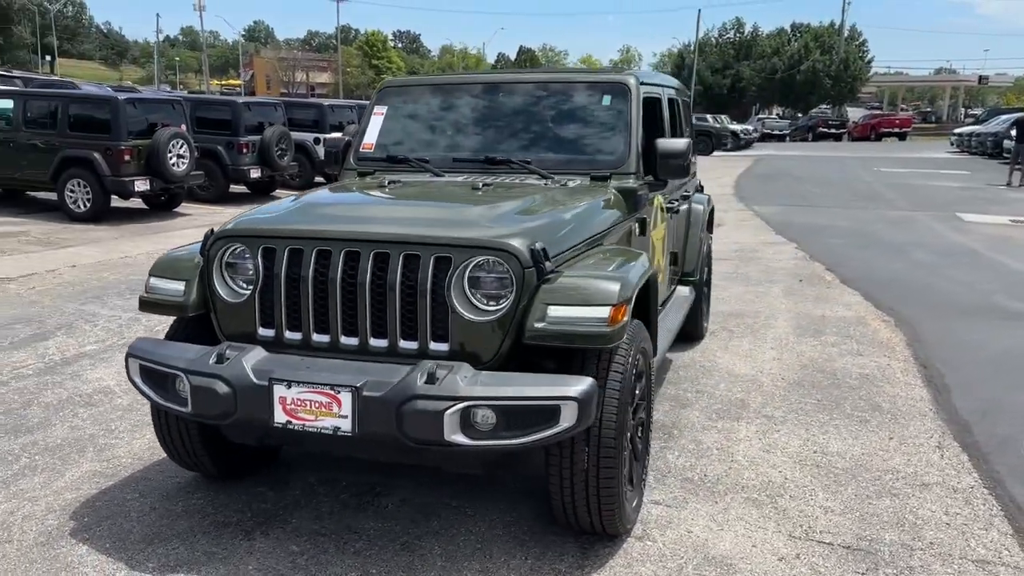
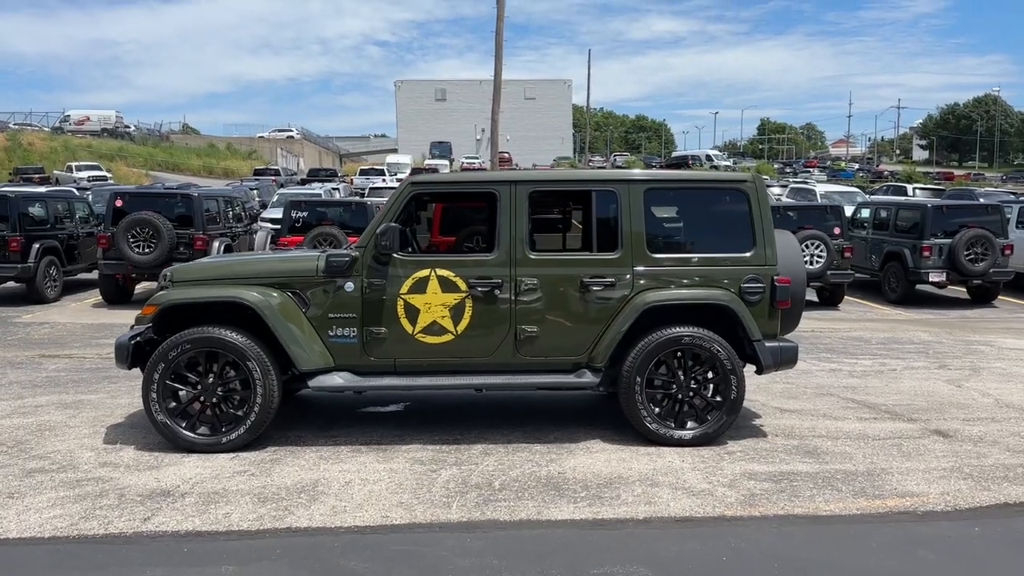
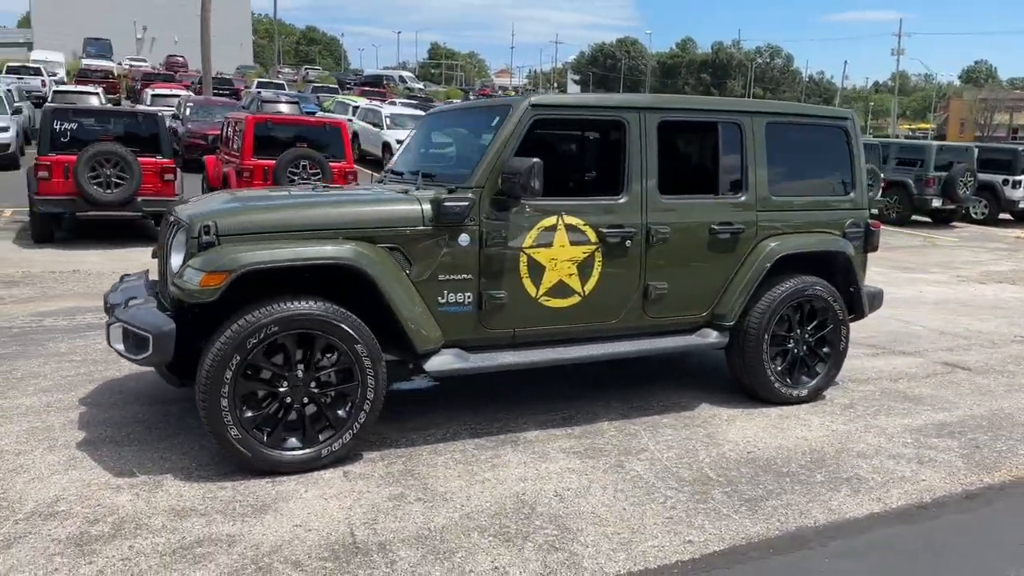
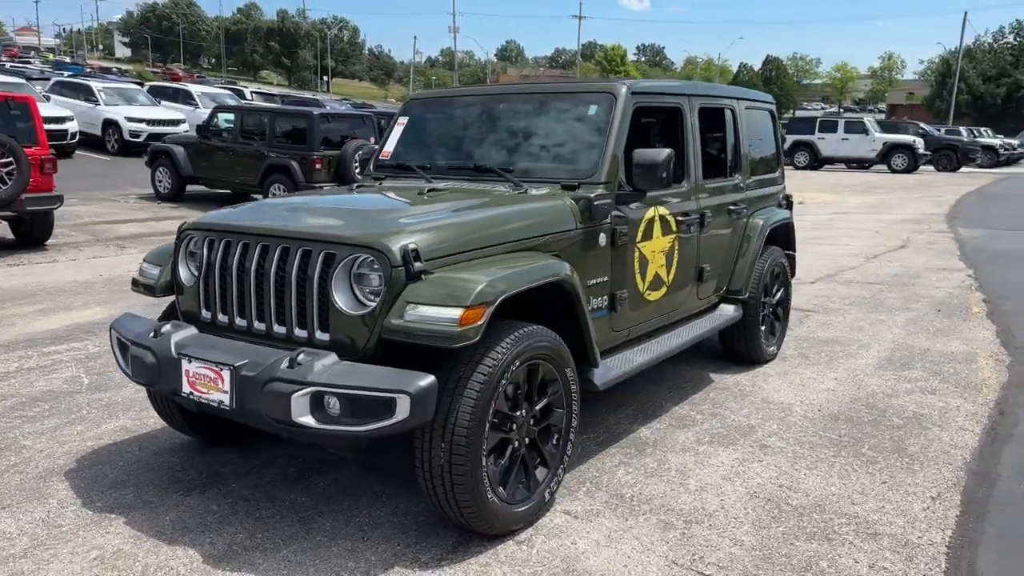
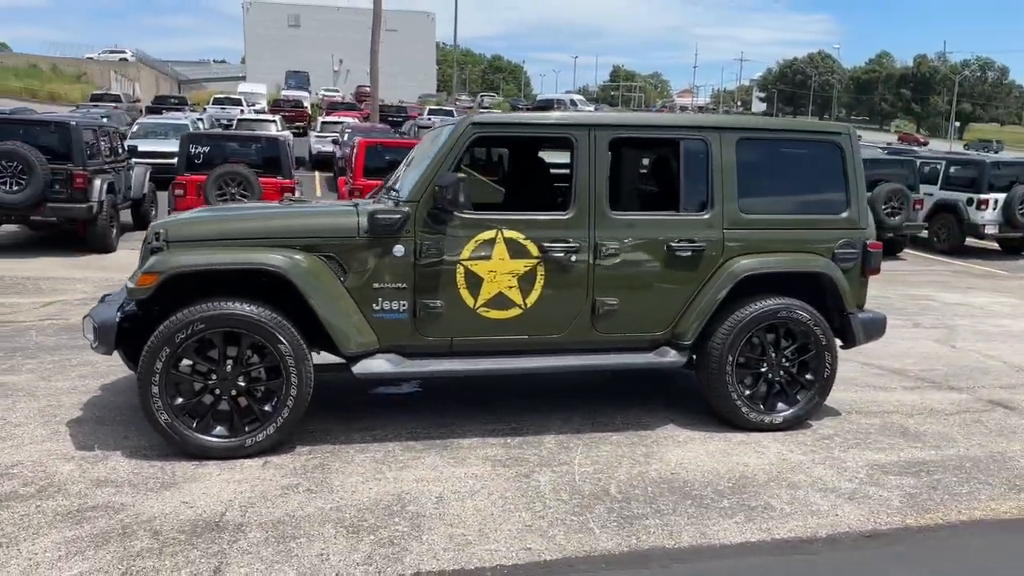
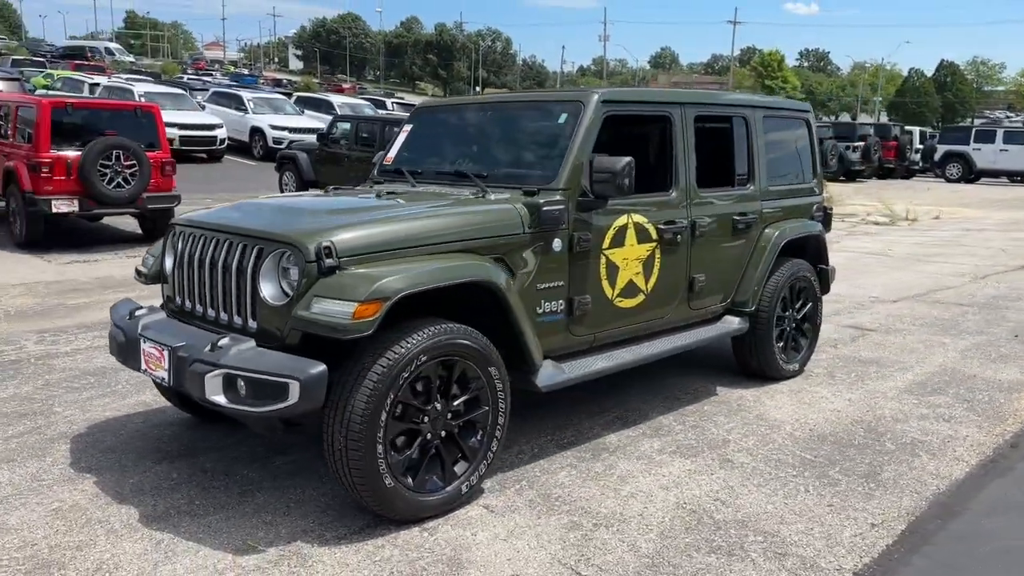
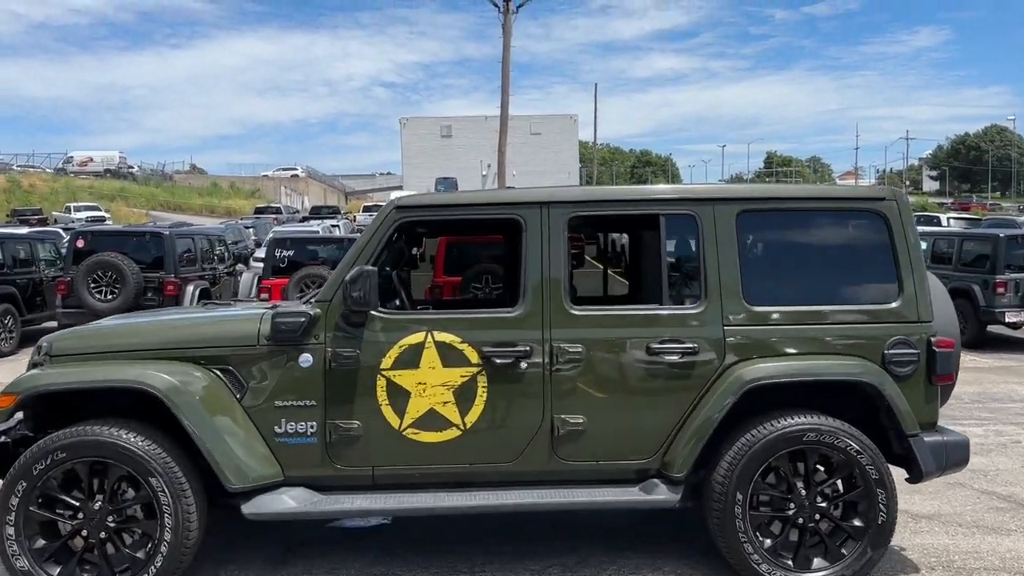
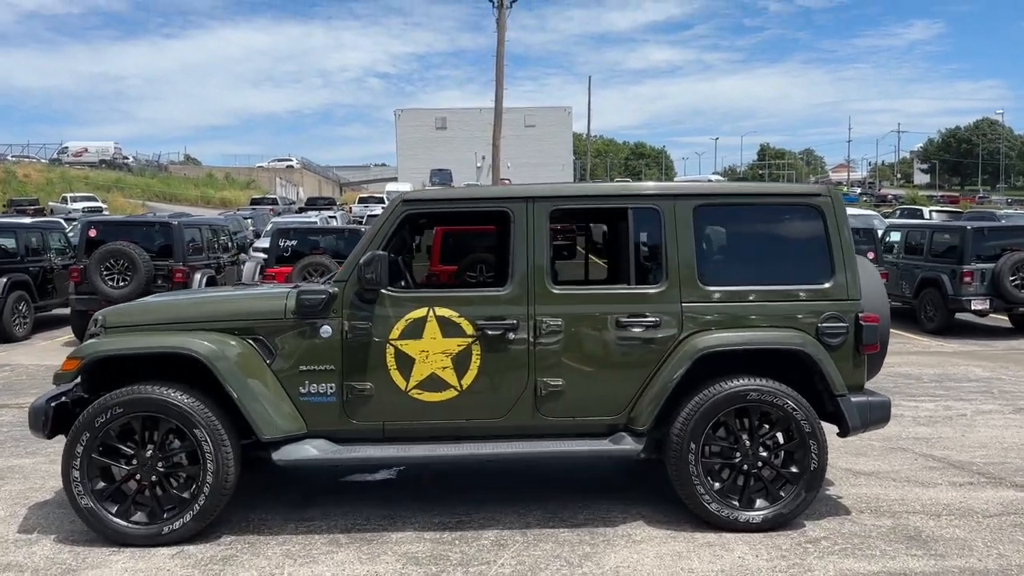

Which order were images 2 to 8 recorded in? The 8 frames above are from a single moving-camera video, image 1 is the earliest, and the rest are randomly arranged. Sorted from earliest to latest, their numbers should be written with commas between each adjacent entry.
4, 6, 3, 5, 2, 8, 7
